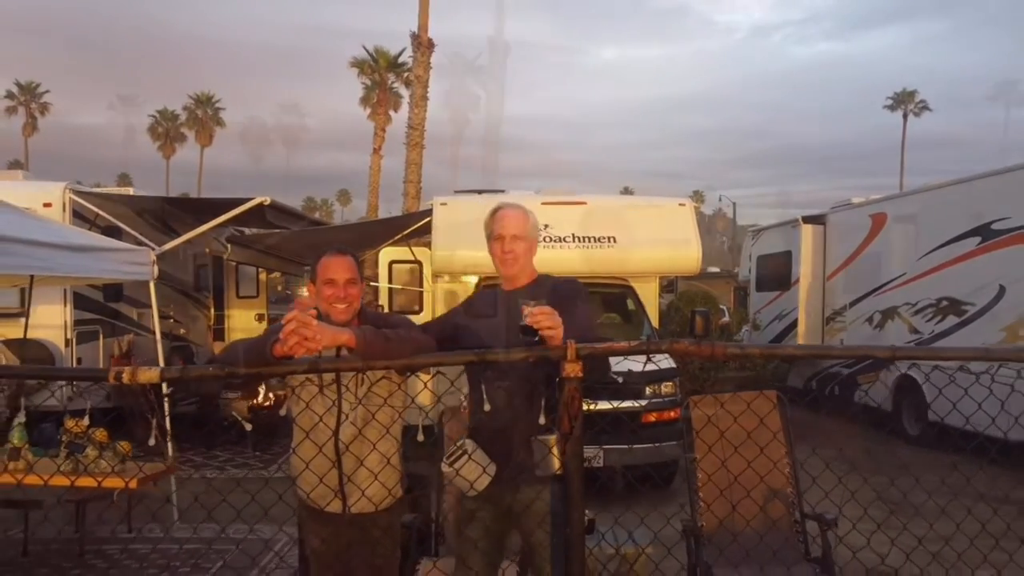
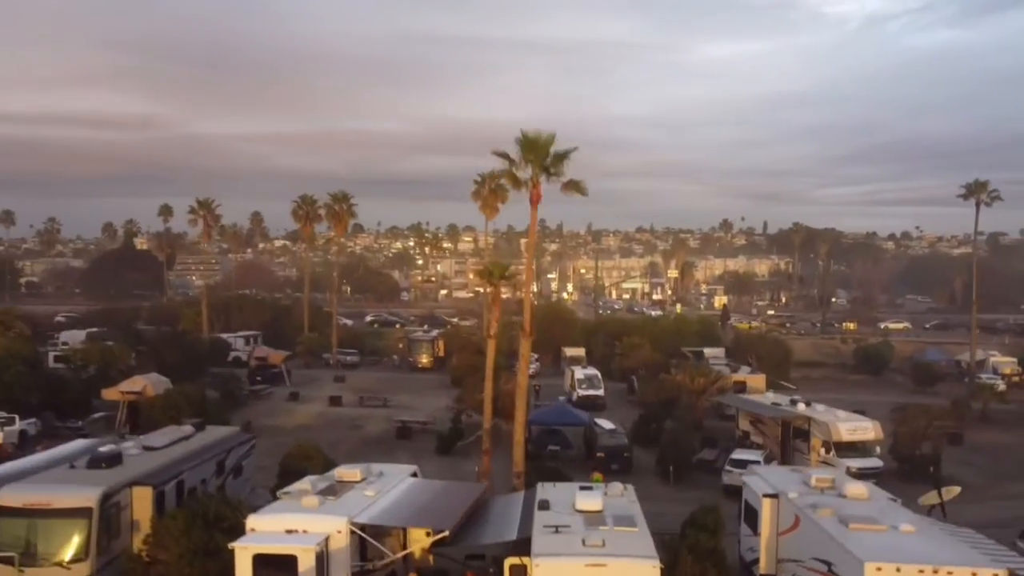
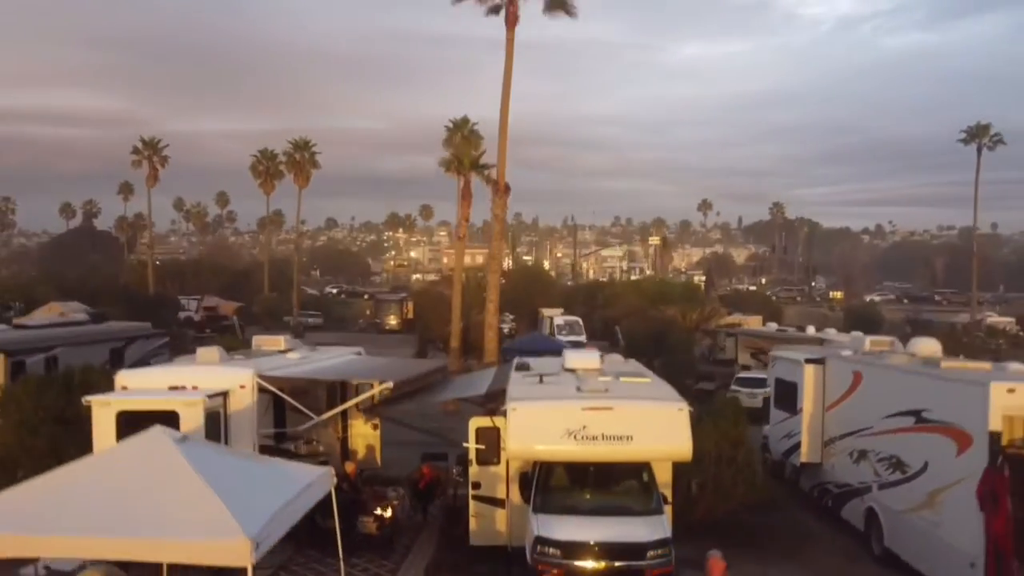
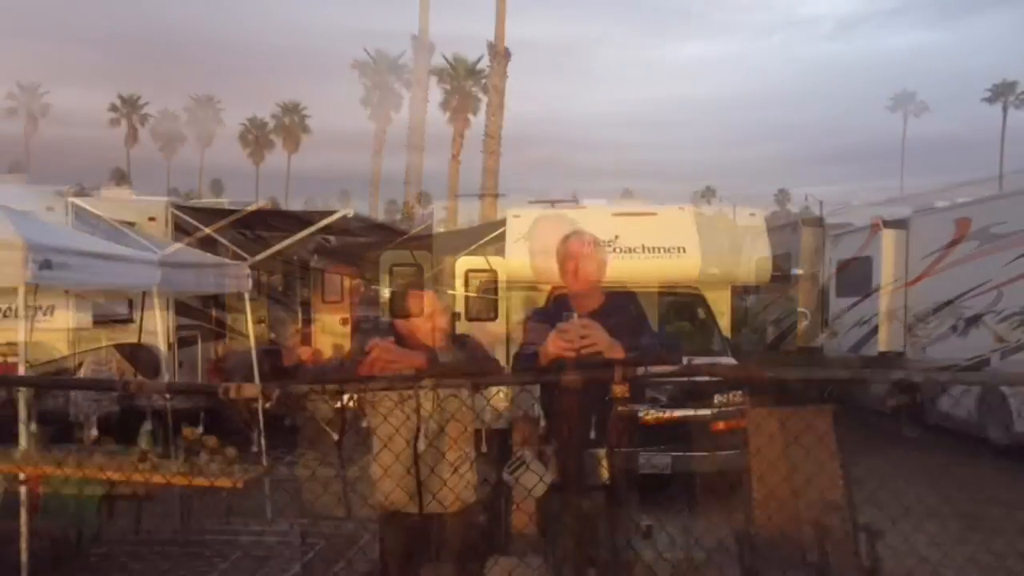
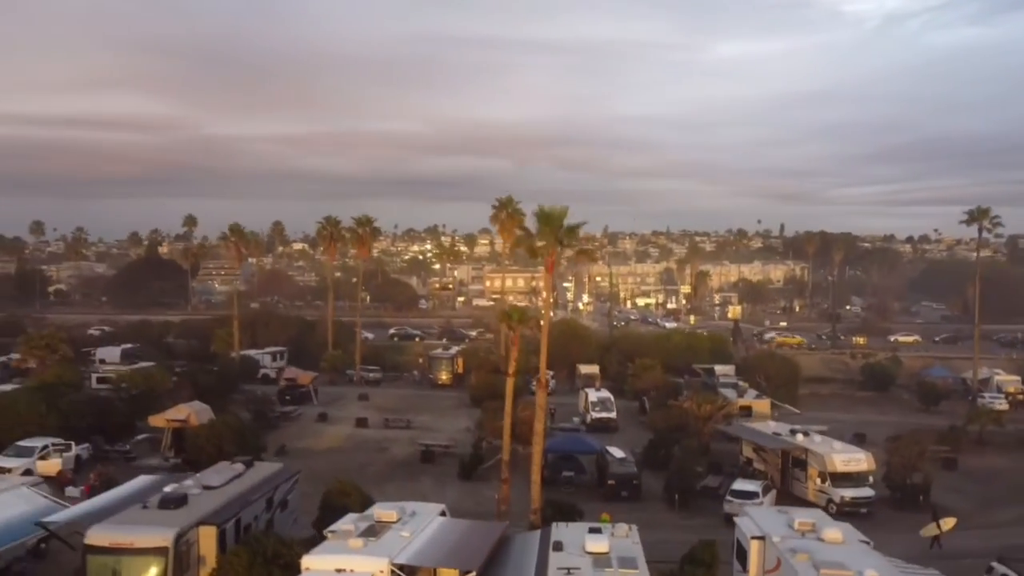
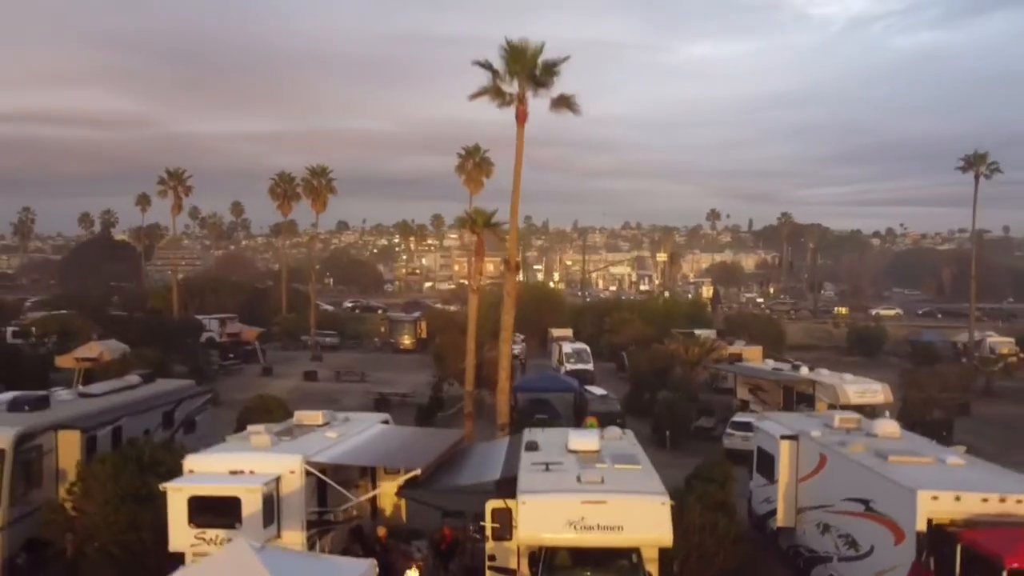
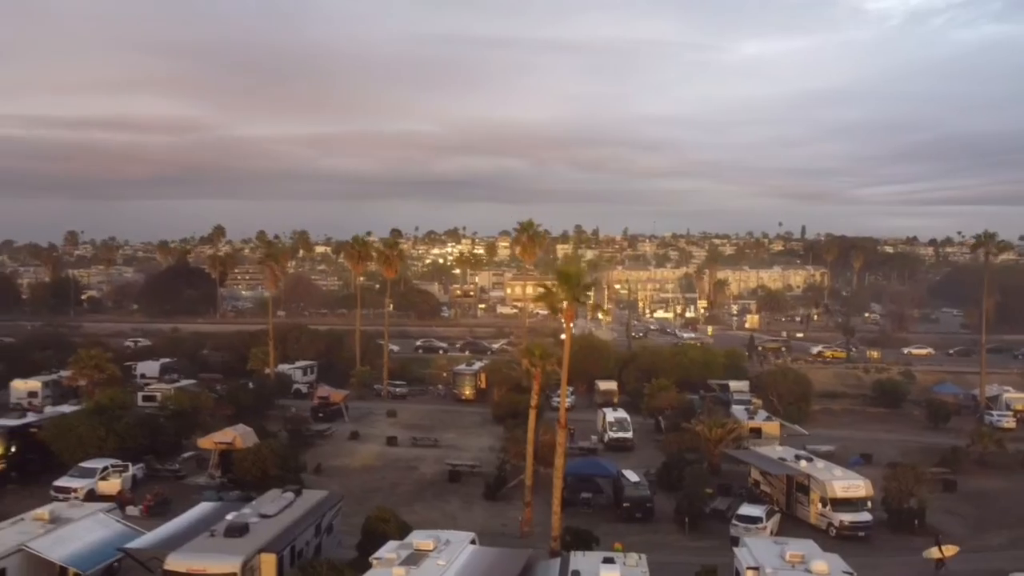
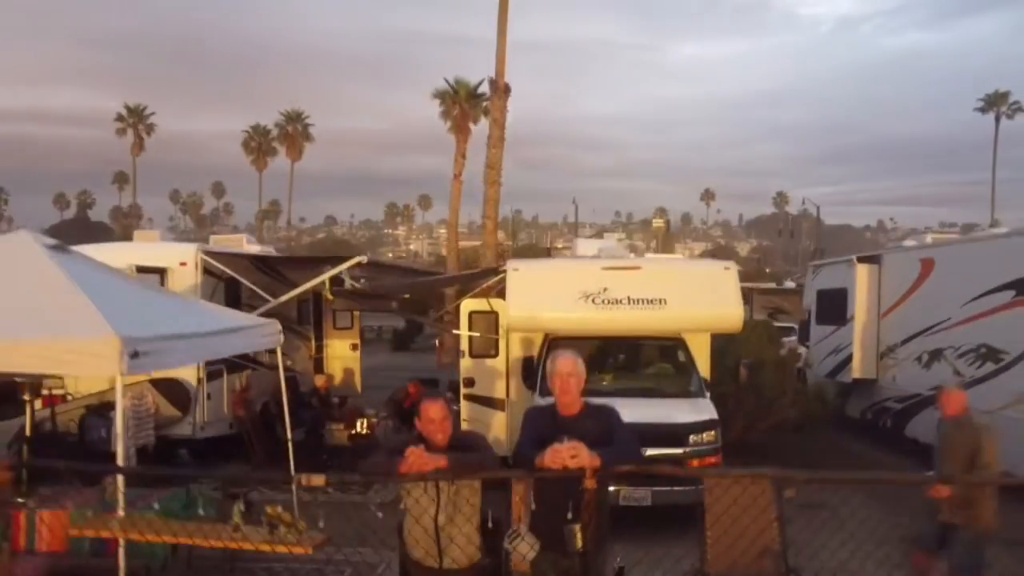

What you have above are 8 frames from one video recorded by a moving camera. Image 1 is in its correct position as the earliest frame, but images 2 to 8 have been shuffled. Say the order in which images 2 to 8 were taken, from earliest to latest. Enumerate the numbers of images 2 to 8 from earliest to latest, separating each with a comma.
4, 8, 3, 6, 2, 5, 7
